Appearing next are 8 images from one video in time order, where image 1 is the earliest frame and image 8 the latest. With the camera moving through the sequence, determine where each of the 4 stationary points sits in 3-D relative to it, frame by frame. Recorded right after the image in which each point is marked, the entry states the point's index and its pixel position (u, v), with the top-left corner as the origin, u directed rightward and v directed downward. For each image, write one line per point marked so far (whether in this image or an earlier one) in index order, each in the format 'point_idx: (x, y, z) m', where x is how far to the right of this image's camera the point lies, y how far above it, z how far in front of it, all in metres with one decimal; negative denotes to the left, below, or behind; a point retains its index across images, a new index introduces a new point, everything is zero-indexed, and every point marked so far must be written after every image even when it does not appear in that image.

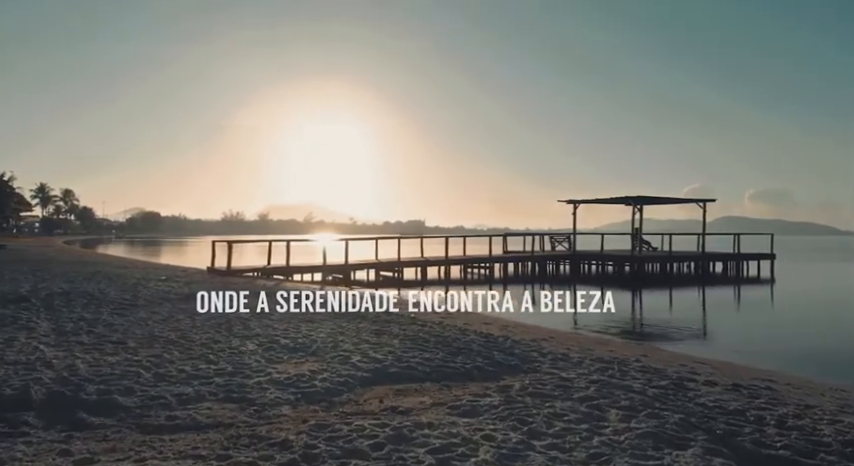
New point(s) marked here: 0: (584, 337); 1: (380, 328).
0: (+2.9, -2.0, +12.7) m
1: (-0.7, -1.4, +10.2) m
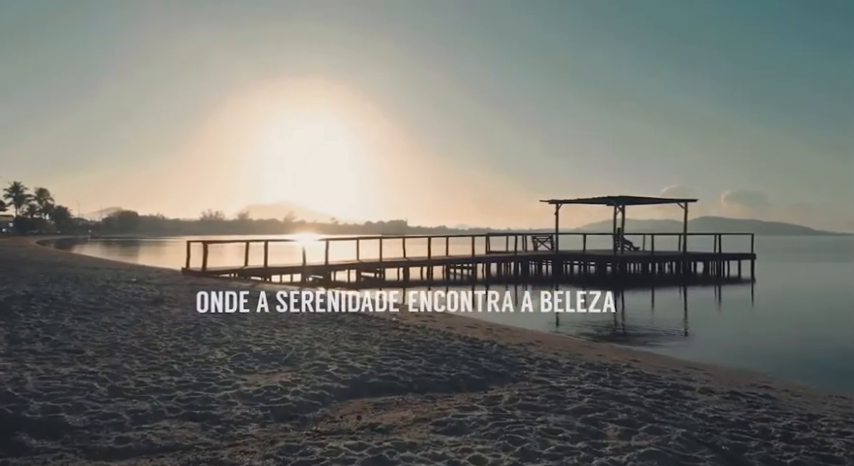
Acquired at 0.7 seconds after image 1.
0: (+2.6, -2.0, +12.2) m
1: (-1.0, -1.4, +9.7) m
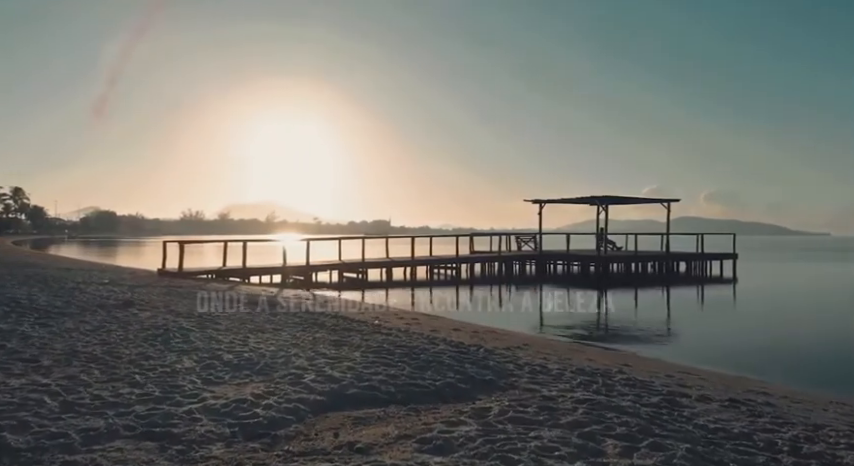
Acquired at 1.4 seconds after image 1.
0: (+2.3, -2.0, +11.8) m
1: (-1.2, -1.4, +9.2) m
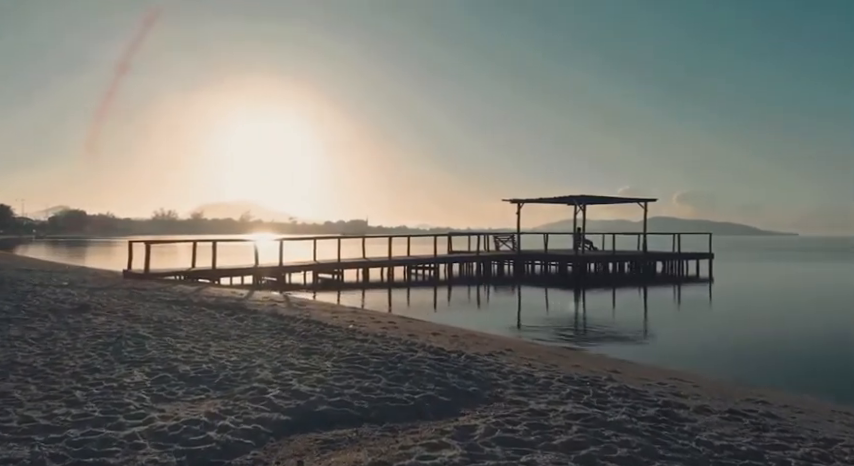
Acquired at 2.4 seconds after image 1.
0: (+1.9, -2.0, +11.3) m
1: (-1.5, -1.4, +8.5) m
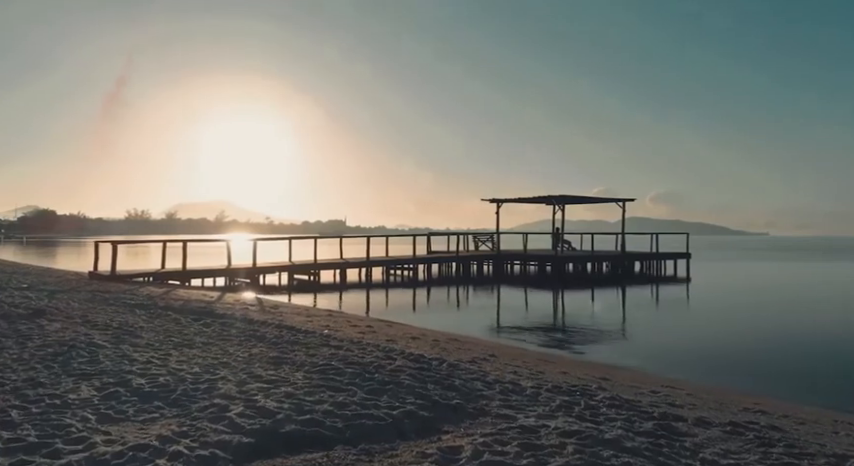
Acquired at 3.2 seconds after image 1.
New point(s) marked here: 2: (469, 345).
0: (+1.6, -1.9, +10.8) m
1: (-1.7, -1.4, +7.9) m
2: (+0.7, -1.8, +10.6) m
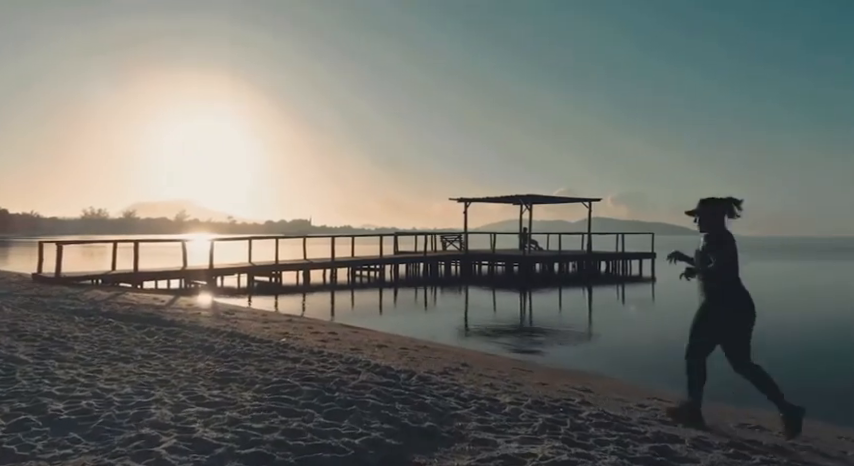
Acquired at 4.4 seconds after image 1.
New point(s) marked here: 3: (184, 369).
0: (+1.1, -1.9, +10.1) m
1: (-2.1, -1.4, +7.0) m
2: (+0.2, -1.8, +9.9) m
3: (-2.6, -1.4, +7.0) m
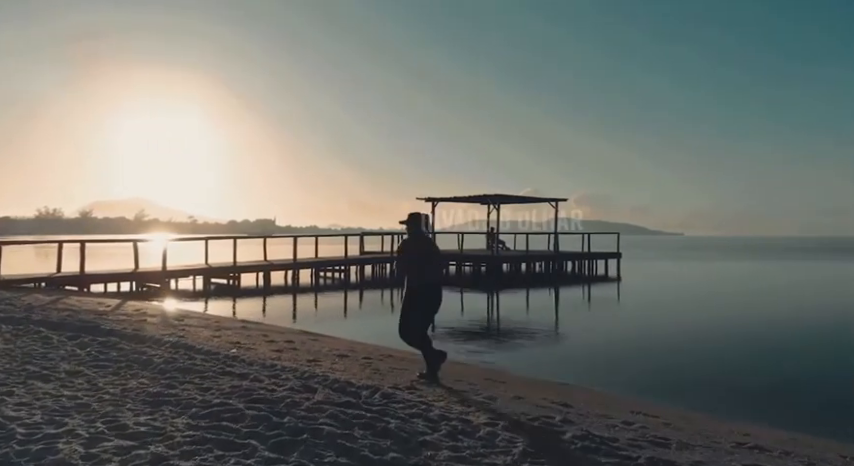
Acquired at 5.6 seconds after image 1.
0: (+0.6, -1.9, +9.3) m
1: (-2.4, -1.4, +6.1) m
2: (-0.3, -1.8, +9.1) m
3: (-2.9, -1.4, +6.1) m
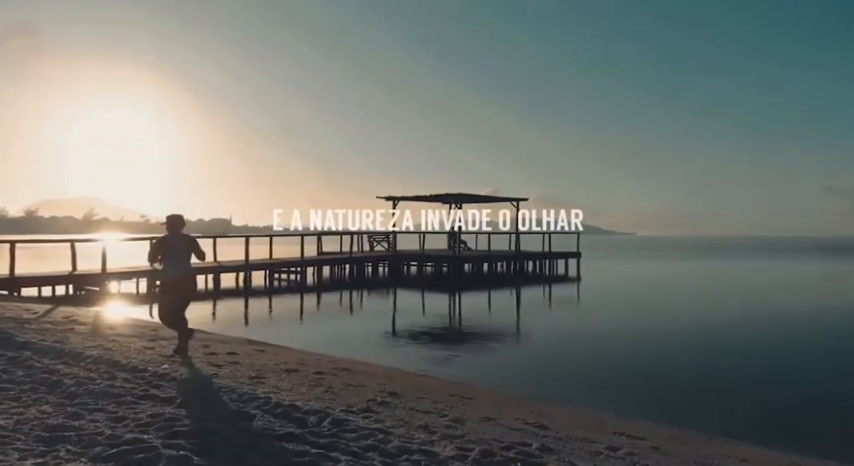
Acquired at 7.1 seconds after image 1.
0: (+0.1, -1.9, +8.5) m
1: (-2.7, -1.4, +5.1) m
2: (-0.8, -1.8, +8.2) m
3: (-3.2, -1.4, +5.1) m
